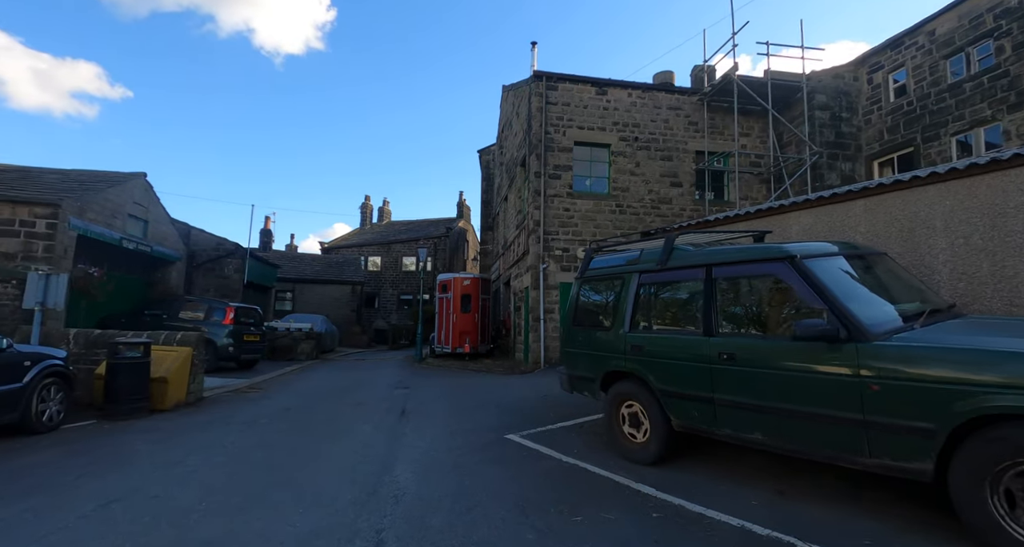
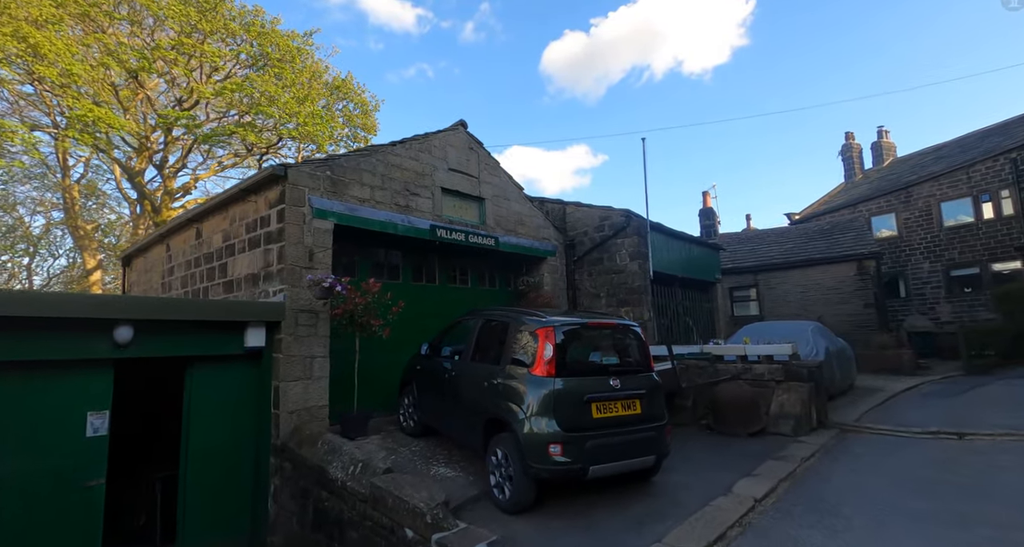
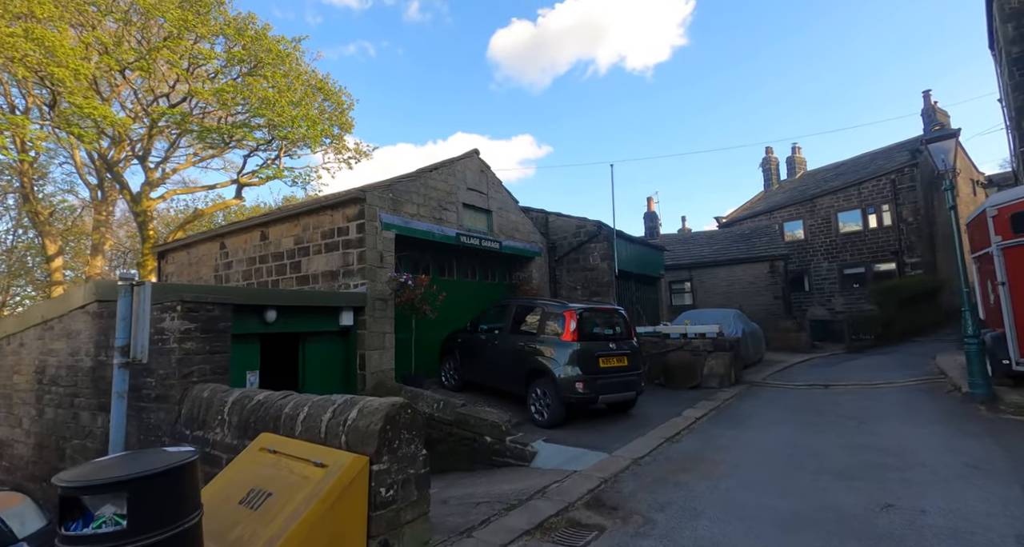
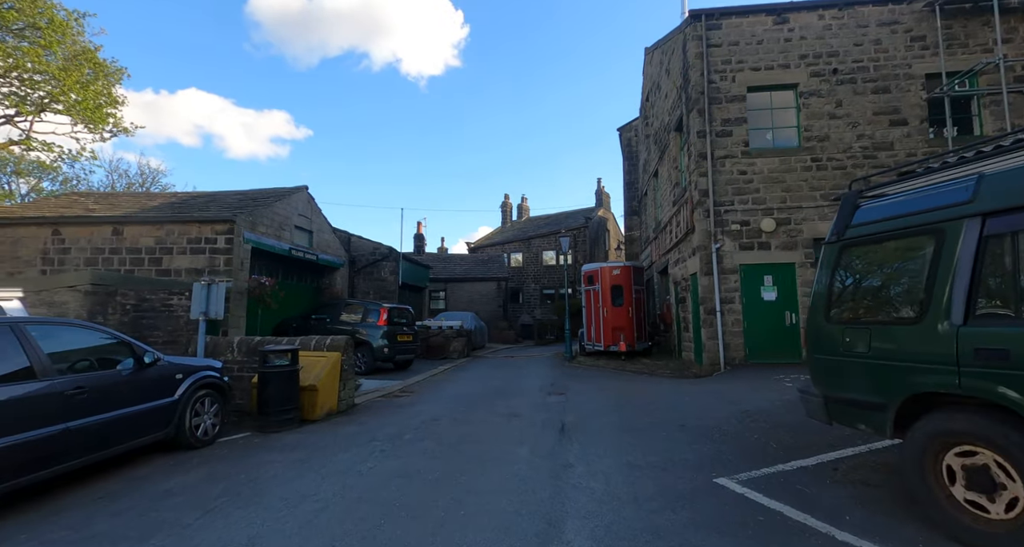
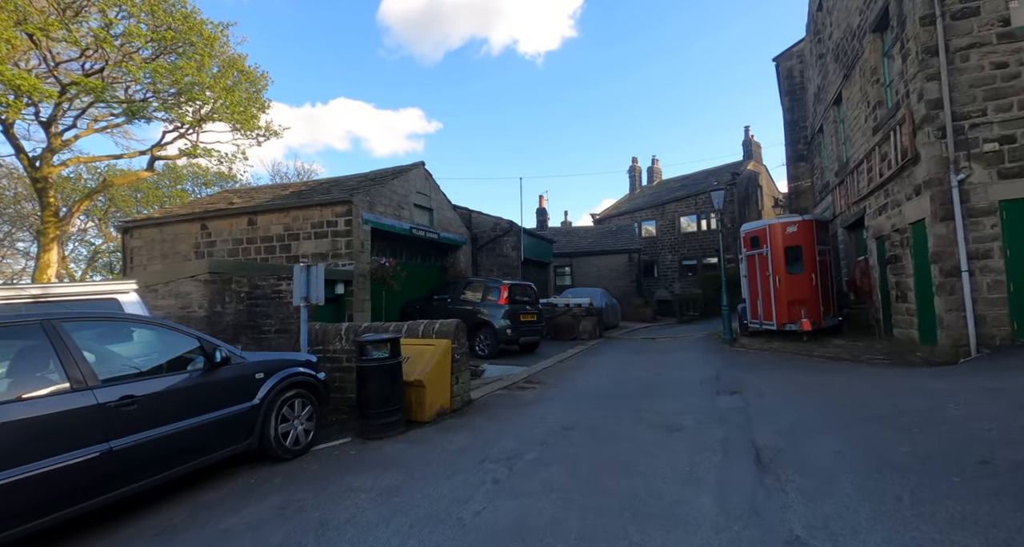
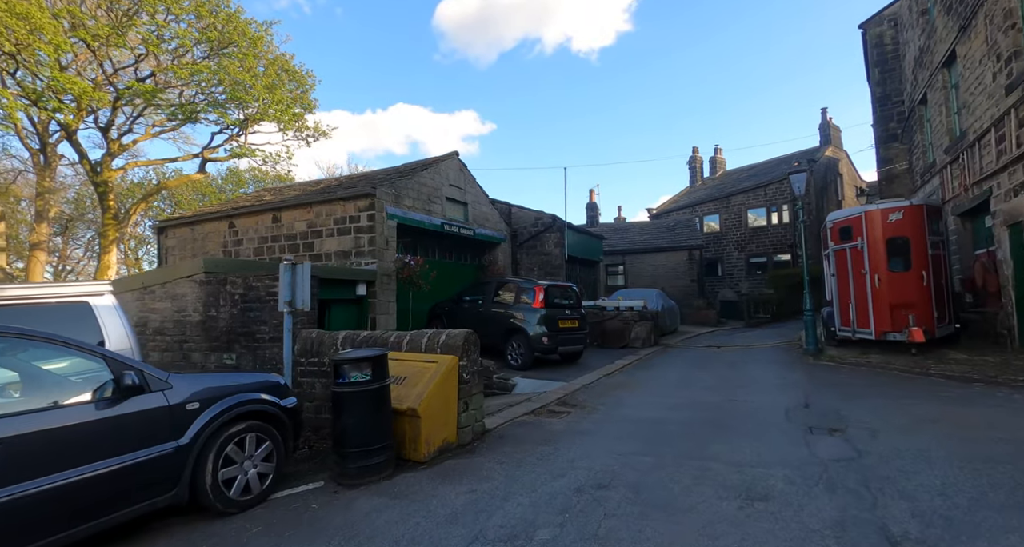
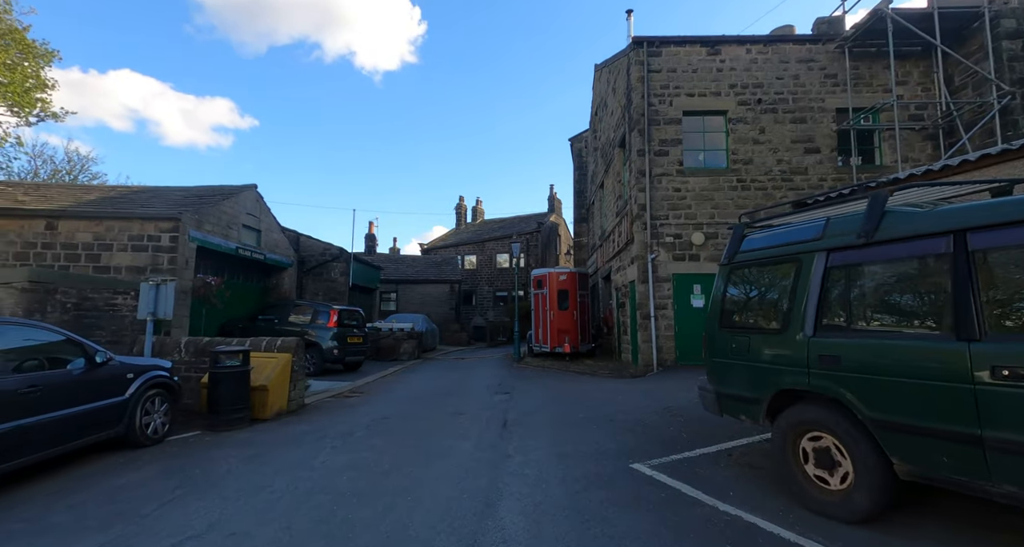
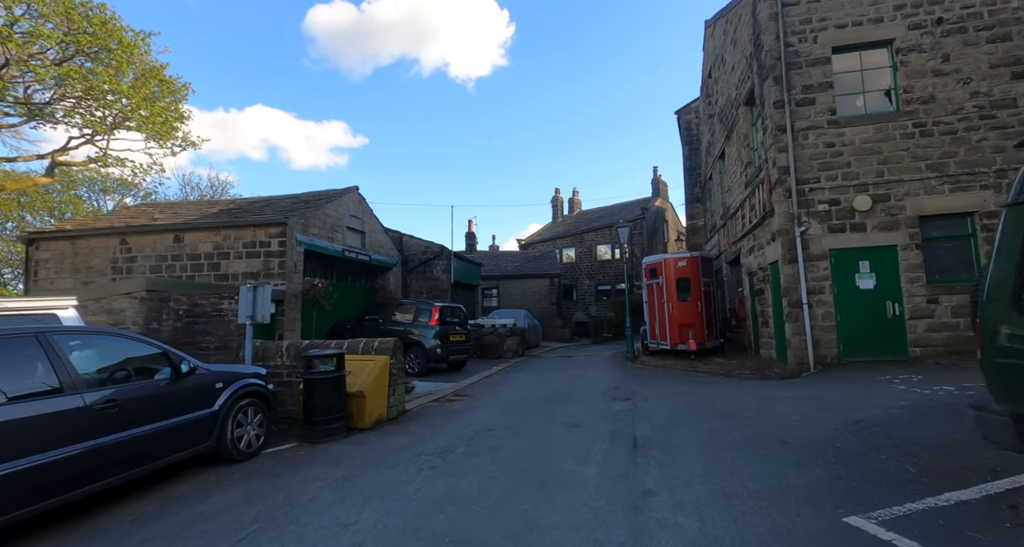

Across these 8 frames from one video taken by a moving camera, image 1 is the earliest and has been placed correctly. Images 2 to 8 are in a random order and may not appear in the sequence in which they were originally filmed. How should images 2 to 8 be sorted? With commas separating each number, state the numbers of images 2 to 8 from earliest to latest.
7, 4, 8, 5, 6, 3, 2
